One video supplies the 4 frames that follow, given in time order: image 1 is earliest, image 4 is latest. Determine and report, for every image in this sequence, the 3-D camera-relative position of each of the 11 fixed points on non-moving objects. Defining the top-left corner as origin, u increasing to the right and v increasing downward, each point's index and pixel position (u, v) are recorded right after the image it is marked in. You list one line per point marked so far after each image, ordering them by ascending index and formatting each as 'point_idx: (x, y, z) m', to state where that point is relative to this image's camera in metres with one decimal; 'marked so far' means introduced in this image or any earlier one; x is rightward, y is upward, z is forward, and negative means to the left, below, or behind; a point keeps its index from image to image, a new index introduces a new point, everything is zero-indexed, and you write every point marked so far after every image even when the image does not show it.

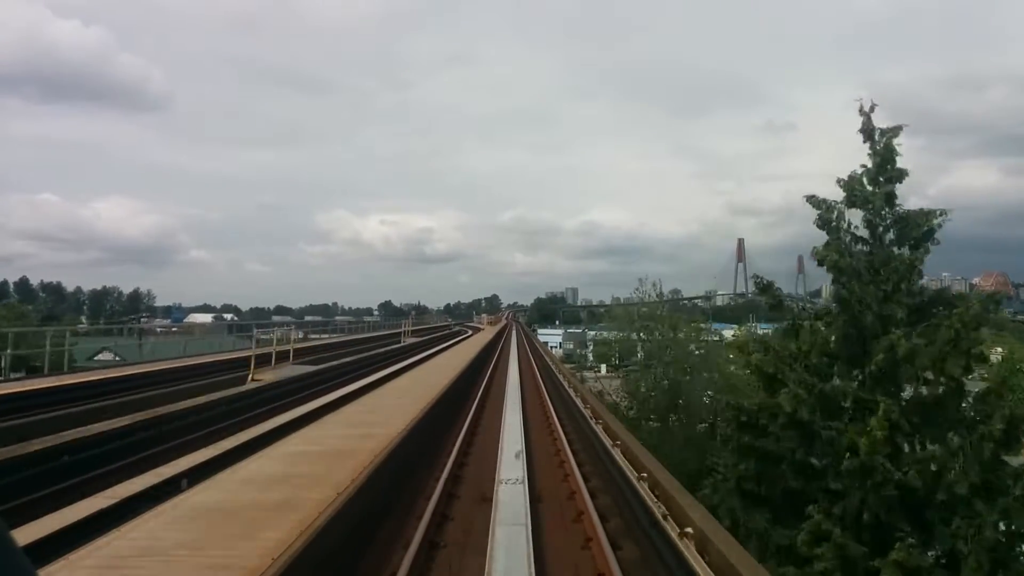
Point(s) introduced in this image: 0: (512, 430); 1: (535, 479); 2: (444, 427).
0: (0.0, -3.1, +17.6) m
1: (+0.4, -3.2, +14.4) m
2: (-1.4, -2.9, +16.6) m
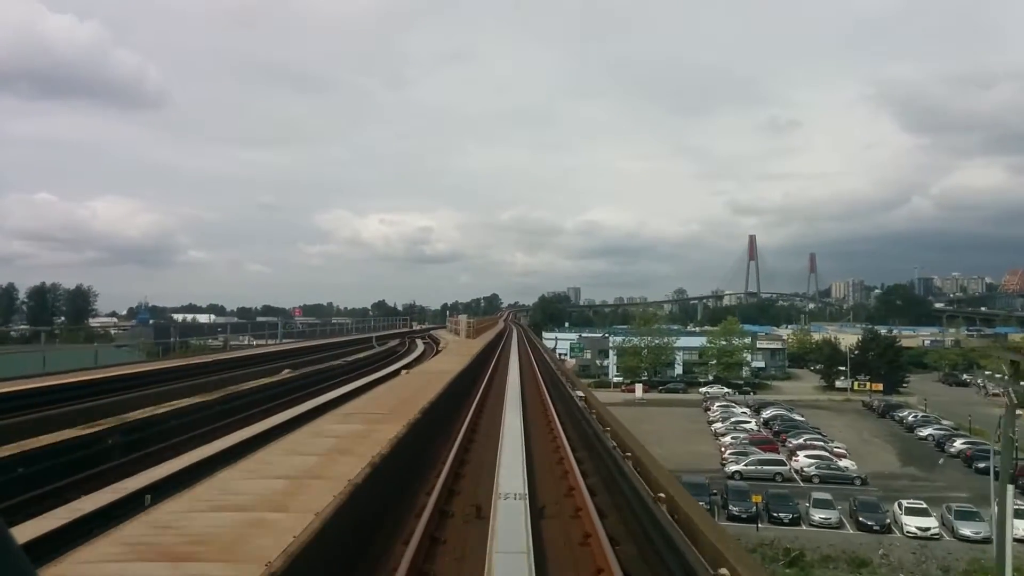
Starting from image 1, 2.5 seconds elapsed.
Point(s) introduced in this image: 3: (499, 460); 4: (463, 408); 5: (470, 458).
0: (0.0, -3.1, +16.4) m
1: (+0.4, -3.1, +13.1) m
2: (-1.4, -2.8, +15.3) m
3: (-0.2, -3.0, +12.6) m
4: (-1.2, -3.0, +17.8) m
5: (-0.7, -3.1, +12.8) m
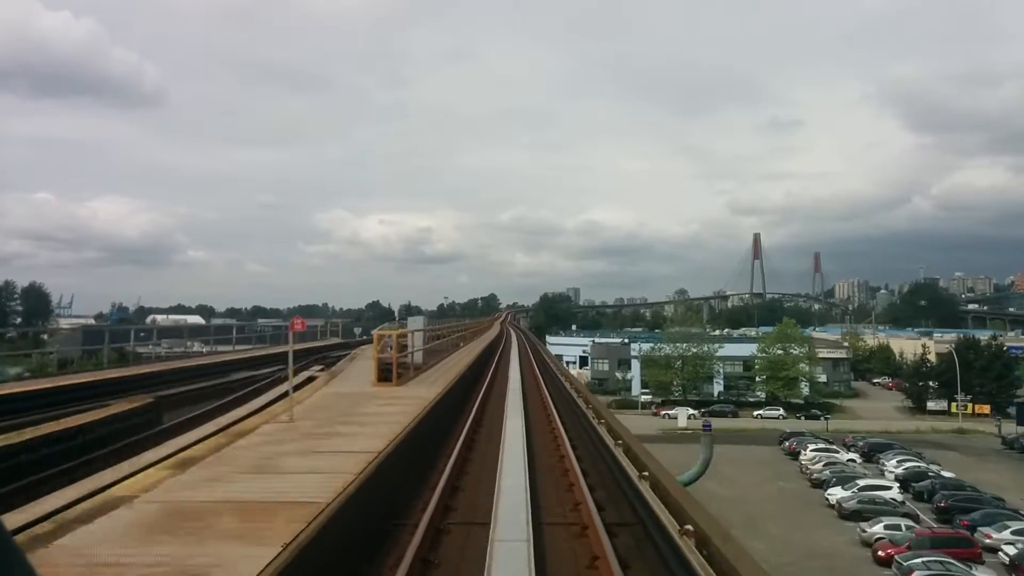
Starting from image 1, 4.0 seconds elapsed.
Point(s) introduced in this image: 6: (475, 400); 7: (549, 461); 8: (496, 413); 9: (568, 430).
0: (0.0, -3.1, +15.5) m
1: (+0.4, -3.1, +12.3) m
2: (-1.4, -2.8, +14.5) m
3: (-0.2, -3.0, +11.8) m
4: (-1.2, -3.0, +17.0) m
5: (-0.7, -3.0, +12.0) m
6: (-1.0, -3.0, +19.6) m
7: (+0.7, -3.2, +13.1) m
8: (-0.4, -3.1, +18.0) m
9: (+1.2, -3.1, +15.8) m
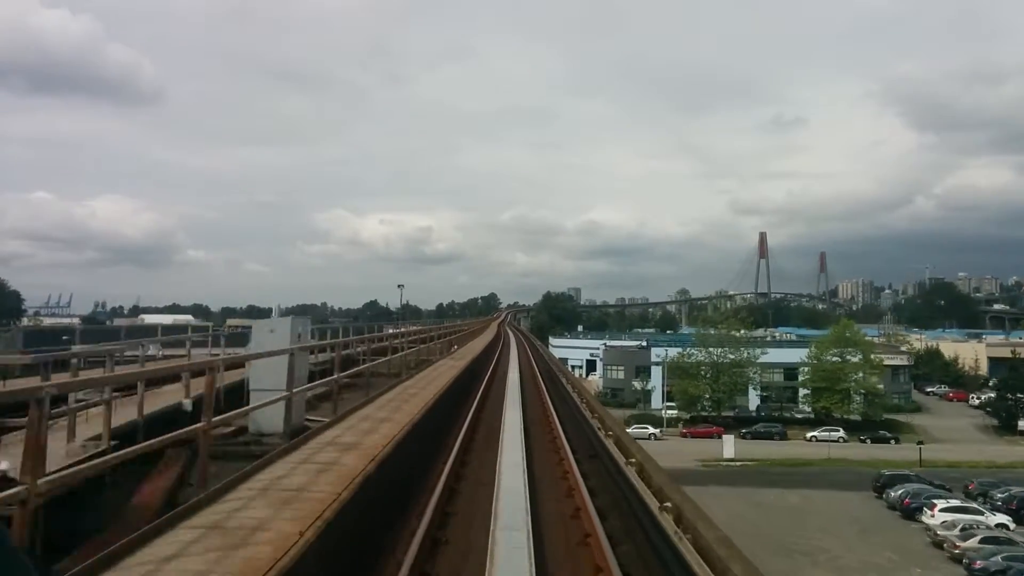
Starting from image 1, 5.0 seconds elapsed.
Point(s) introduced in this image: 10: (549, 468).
0: (0.0, -3.0, +15.0) m
1: (+0.4, -3.1, +11.7) m
2: (-1.4, -2.8, +13.9) m
3: (-0.2, -3.0, +11.2) m
4: (-1.2, -3.0, +16.4) m
5: (-0.7, -3.0, +11.4) m
6: (-1.0, -3.0, +19.1) m
7: (+0.7, -3.1, +12.6) m
8: (-0.4, -3.1, +17.4) m
9: (+1.2, -3.1, +15.2) m
10: (+0.7, -3.1, +11.2) m
